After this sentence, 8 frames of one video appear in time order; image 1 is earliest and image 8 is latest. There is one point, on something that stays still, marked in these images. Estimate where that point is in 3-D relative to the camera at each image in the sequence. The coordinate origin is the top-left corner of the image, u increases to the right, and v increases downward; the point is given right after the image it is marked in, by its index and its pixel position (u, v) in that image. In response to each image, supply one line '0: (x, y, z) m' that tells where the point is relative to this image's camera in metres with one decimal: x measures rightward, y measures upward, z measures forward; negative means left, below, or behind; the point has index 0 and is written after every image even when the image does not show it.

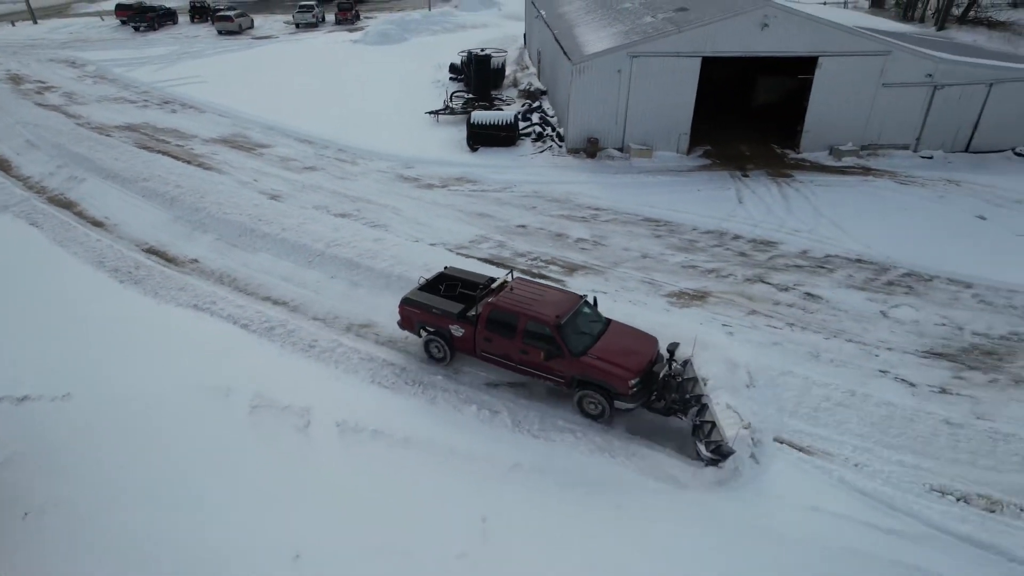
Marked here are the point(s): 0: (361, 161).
0: (-4.3, +3.5, +18.5) m
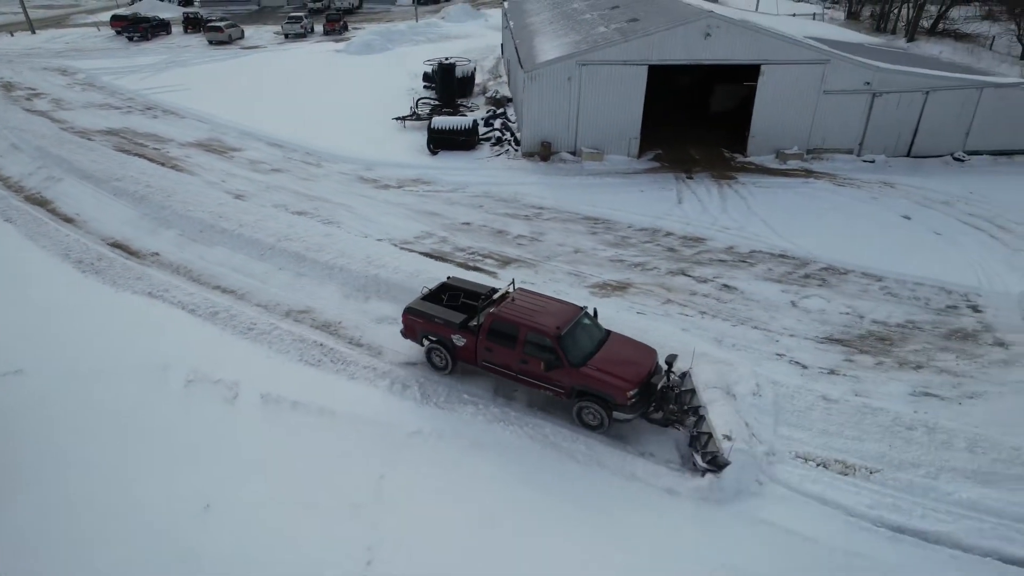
0: (-5.5, +3.7, +19.5) m
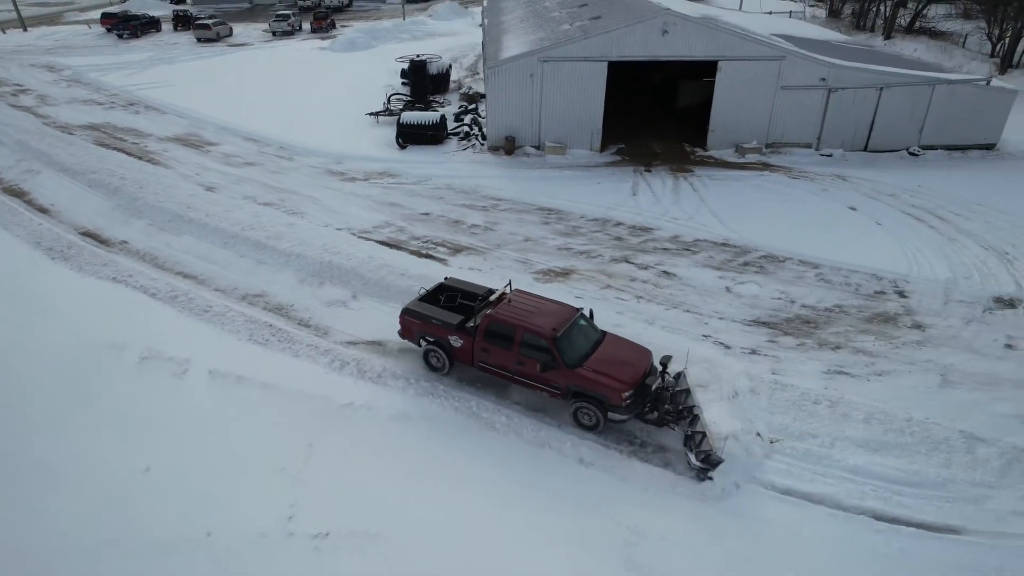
0: (-6.6, +4.0, +20.1) m
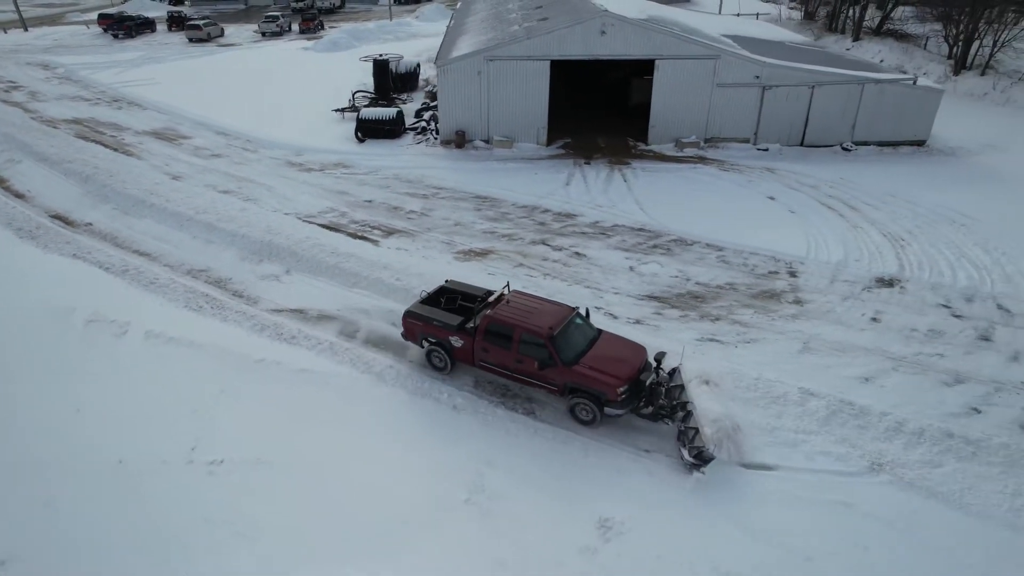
0: (-8.2, +4.5, +21.5) m
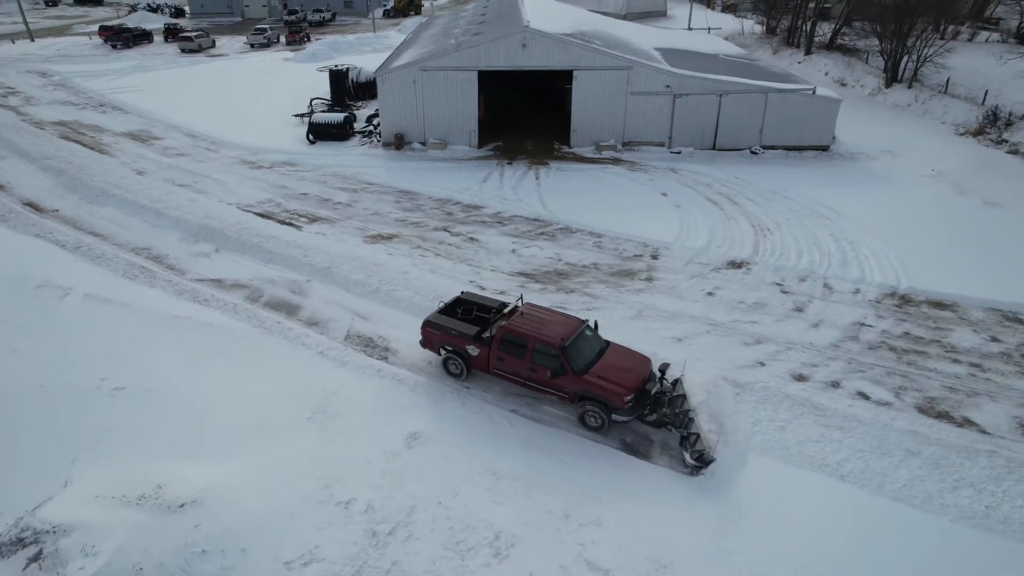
0: (-10.6, +5.0, +23.9) m
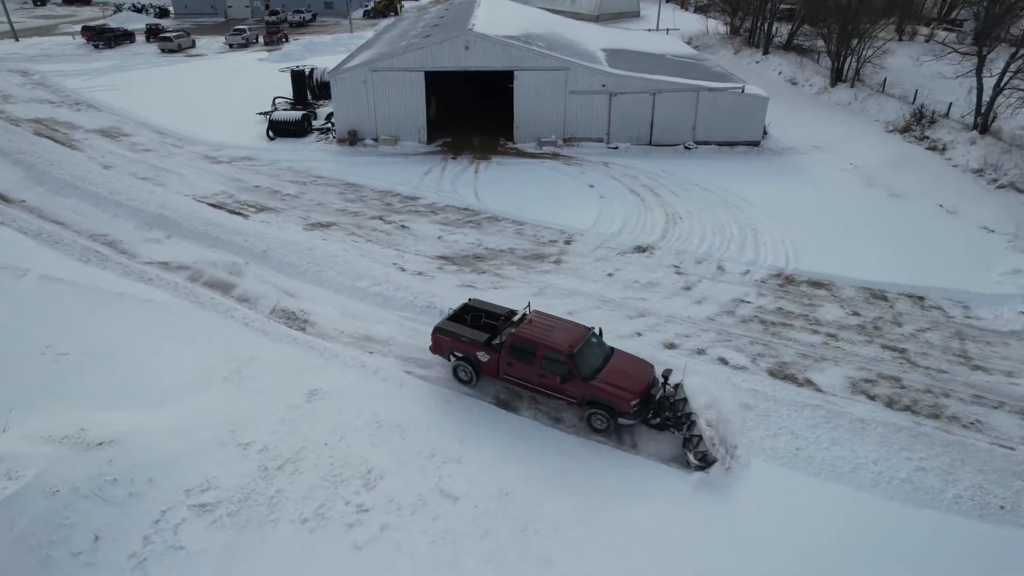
0: (-12.7, +5.5, +25.4) m
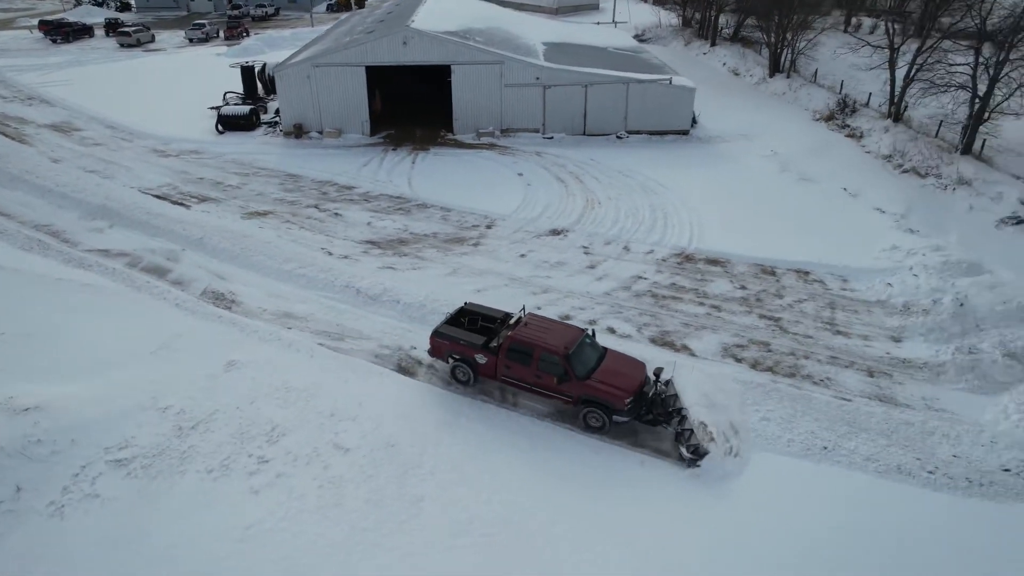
0: (-15.1, +5.9, +26.2) m
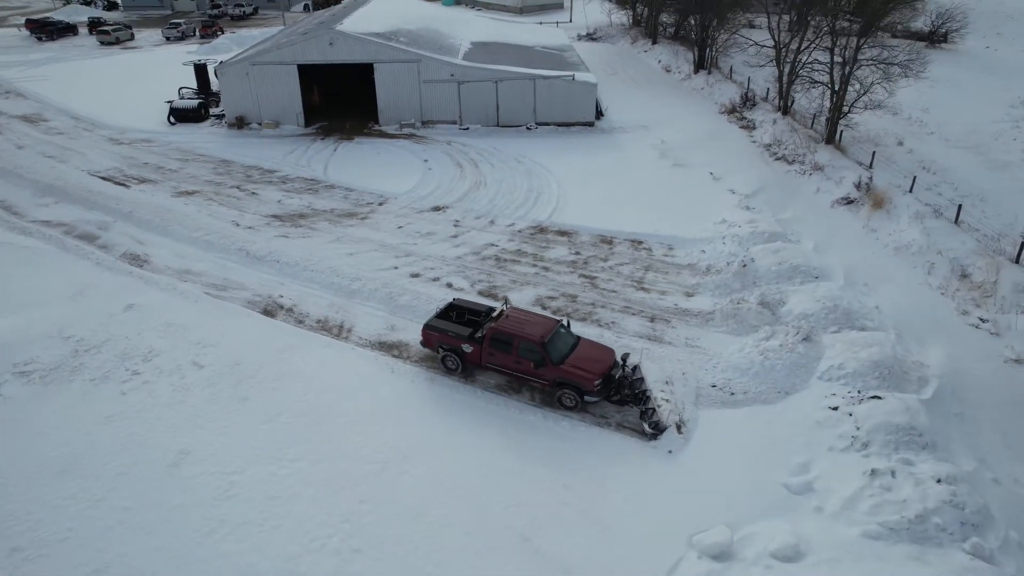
0: (-18.7, +7.1, +29.5) m
